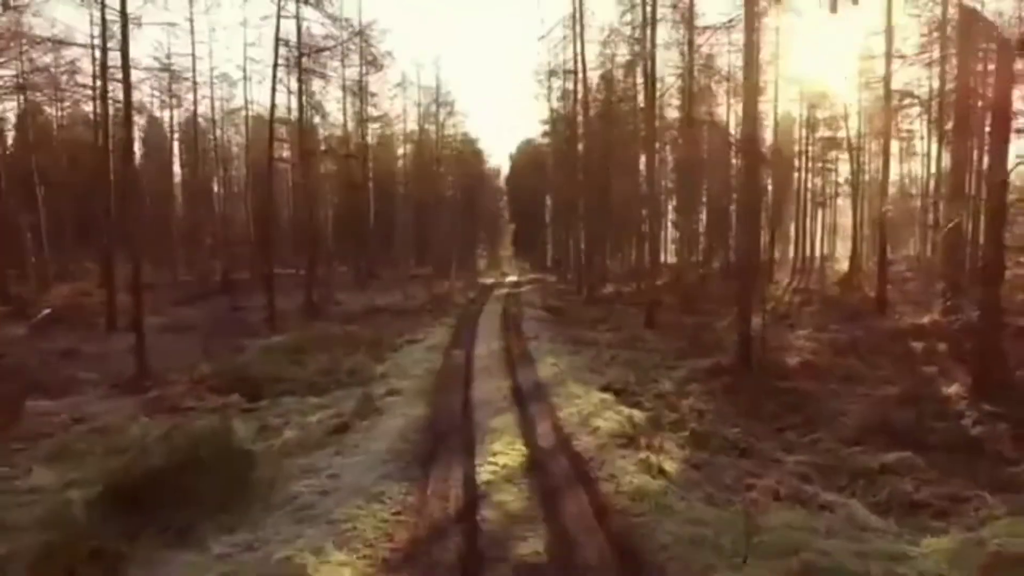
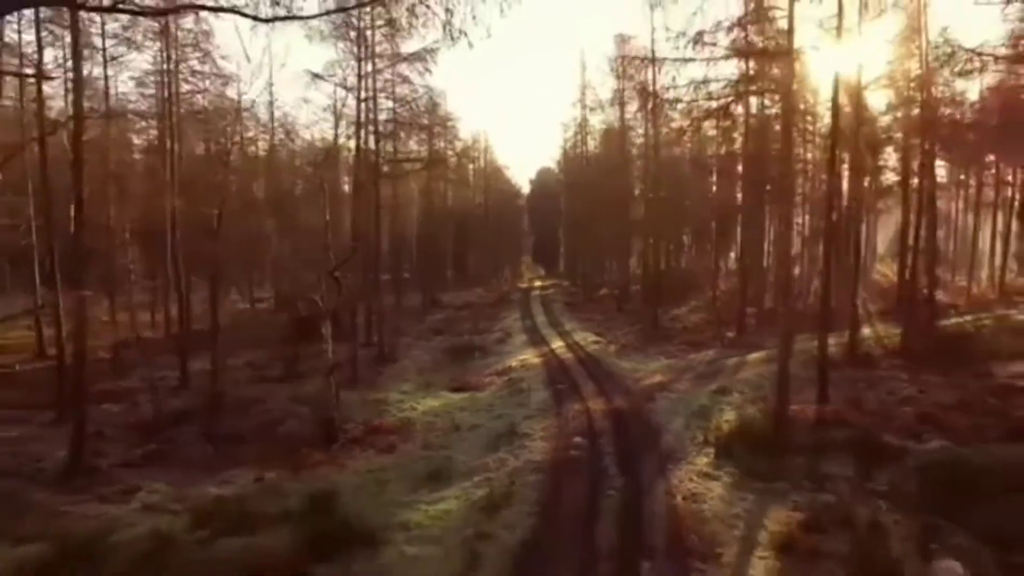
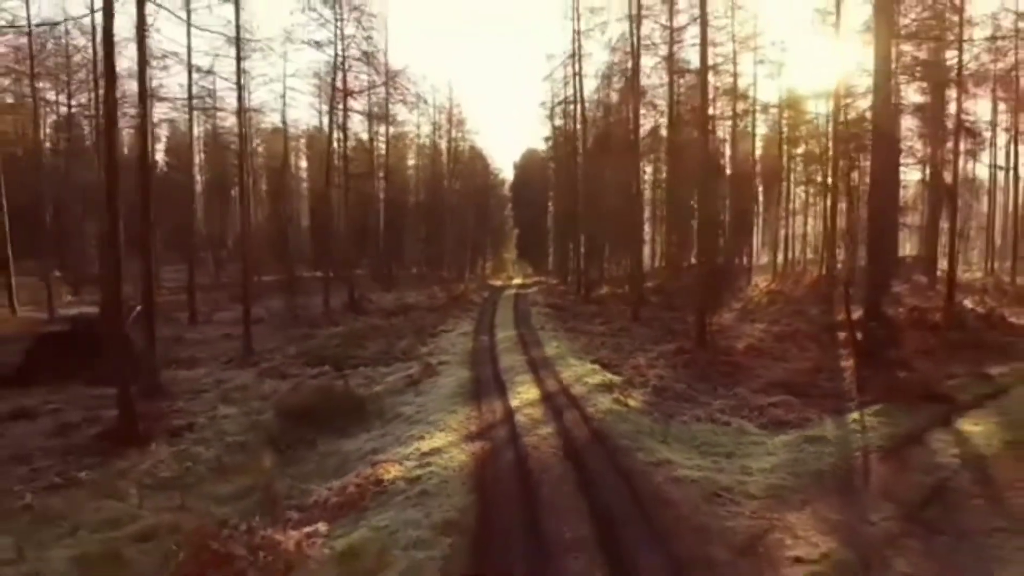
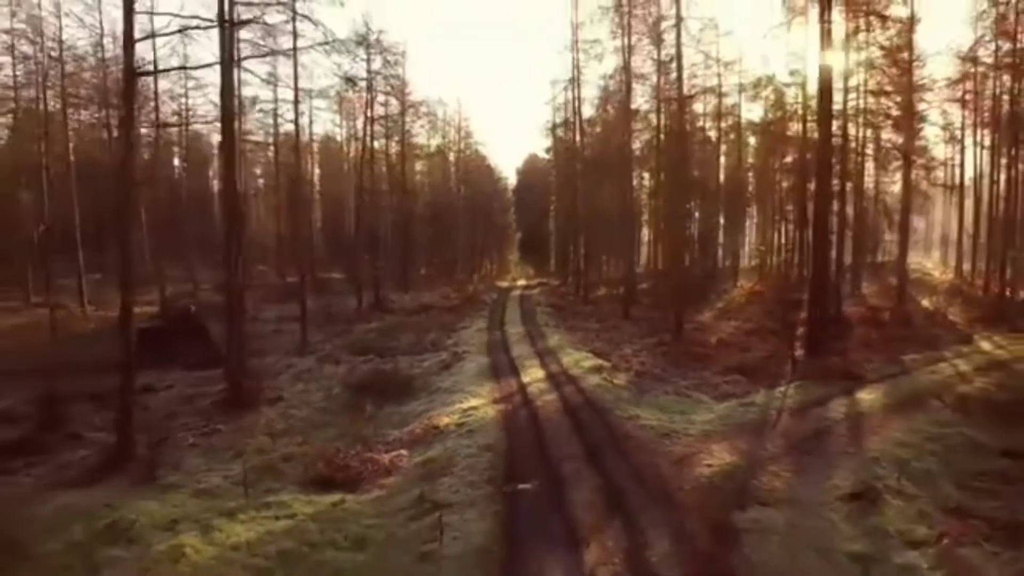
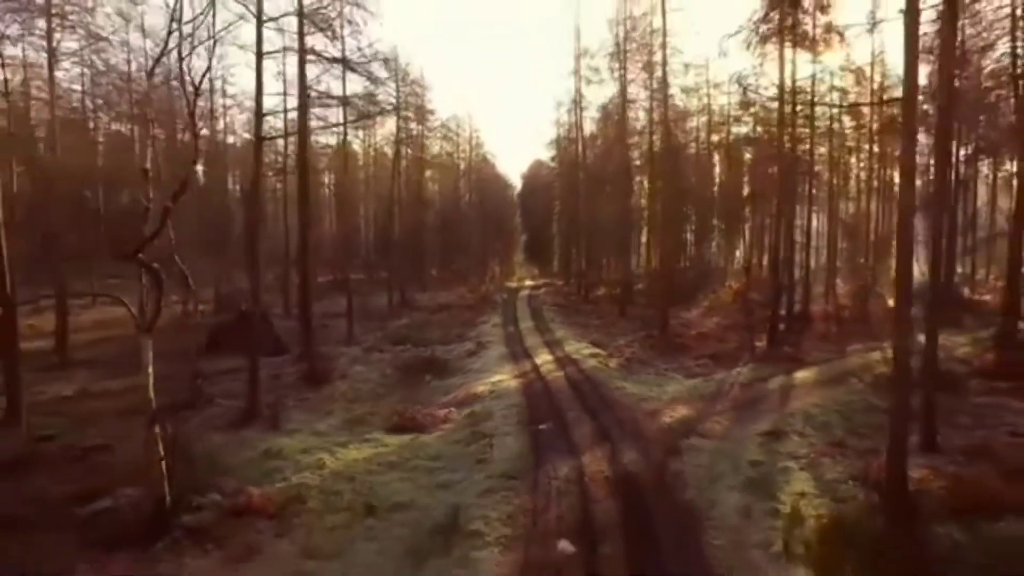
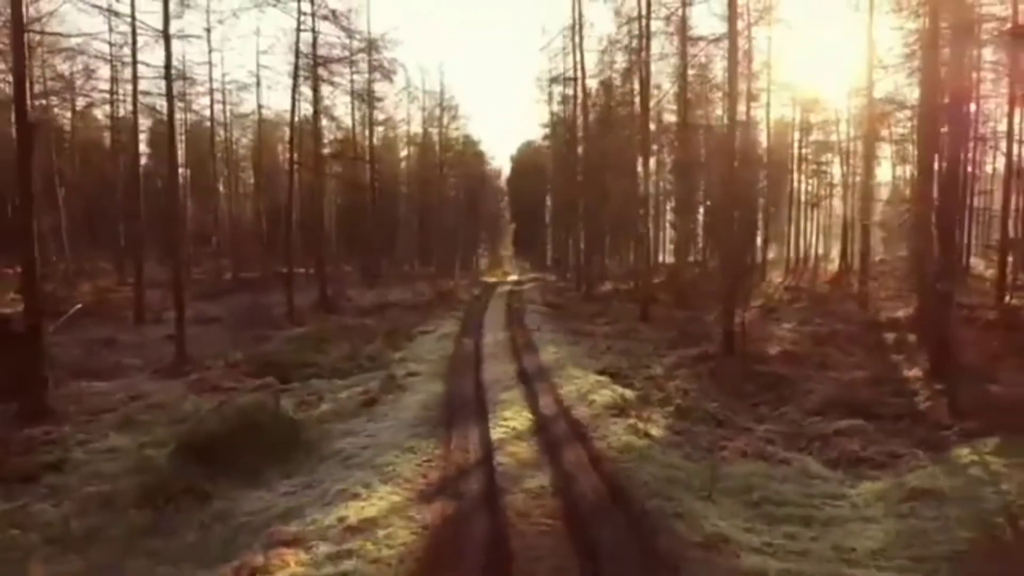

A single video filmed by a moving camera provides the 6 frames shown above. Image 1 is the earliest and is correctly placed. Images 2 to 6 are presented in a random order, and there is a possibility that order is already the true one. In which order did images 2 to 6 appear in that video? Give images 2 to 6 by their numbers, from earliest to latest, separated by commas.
6, 3, 4, 5, 2
